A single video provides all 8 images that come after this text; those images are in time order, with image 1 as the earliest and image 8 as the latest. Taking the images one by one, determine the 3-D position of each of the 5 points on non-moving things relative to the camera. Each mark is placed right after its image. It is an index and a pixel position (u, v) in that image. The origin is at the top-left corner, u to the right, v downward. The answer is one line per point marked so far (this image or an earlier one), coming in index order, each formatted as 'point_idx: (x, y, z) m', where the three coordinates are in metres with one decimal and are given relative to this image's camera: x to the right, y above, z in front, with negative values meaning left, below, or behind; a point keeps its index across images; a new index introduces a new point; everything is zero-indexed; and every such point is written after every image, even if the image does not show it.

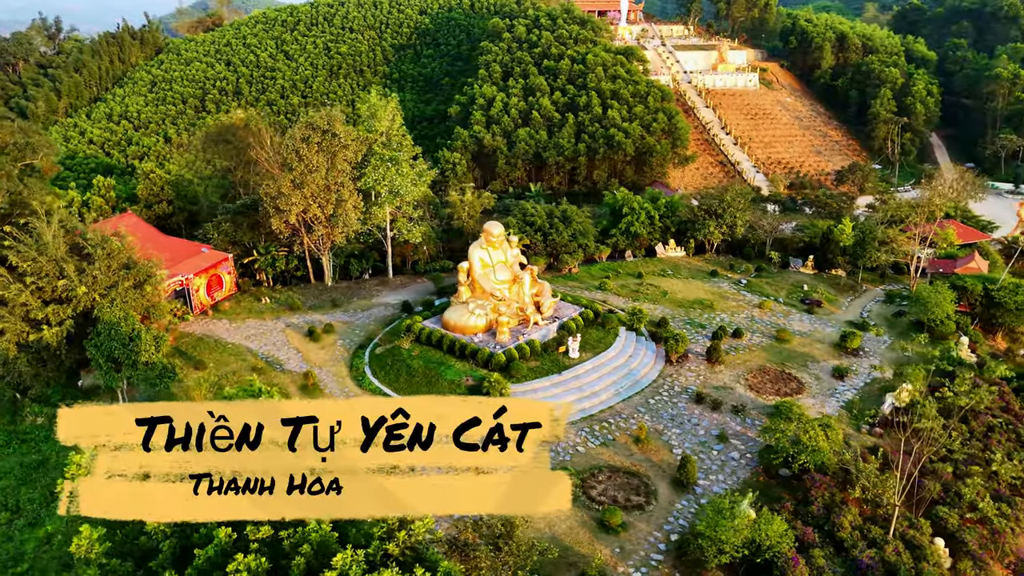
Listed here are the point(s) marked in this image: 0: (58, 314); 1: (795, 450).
0: (-10.6, -0.6, +17.2) m
1: (+6.2, -3.5, +16.1) m
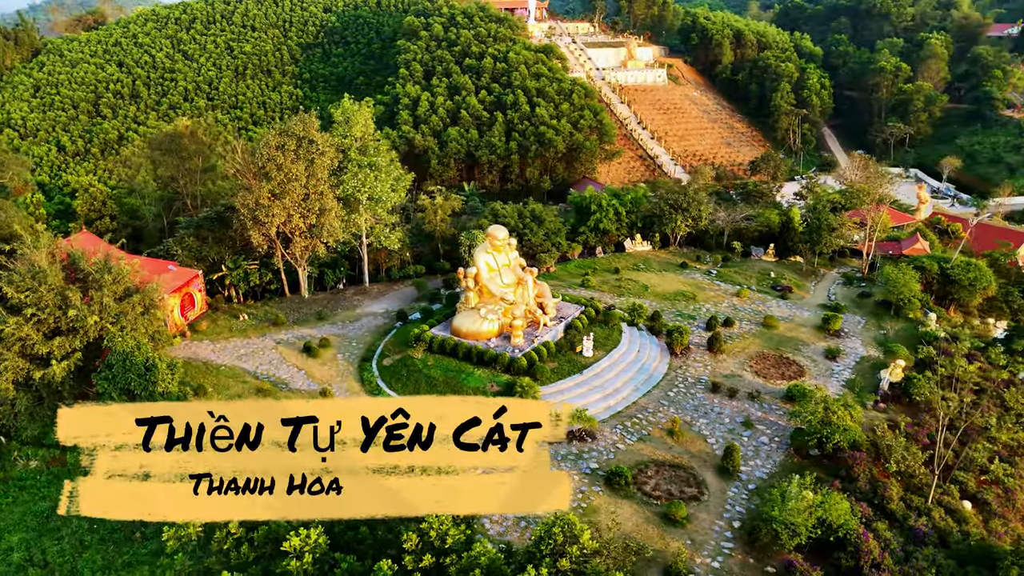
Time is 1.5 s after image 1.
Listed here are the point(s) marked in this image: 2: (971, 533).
0: (-9.6, -1.3, +15.8) m
1: (+7.3, -3.3, +17.0) m
2: (+9.1, -4.9, +14.8) m
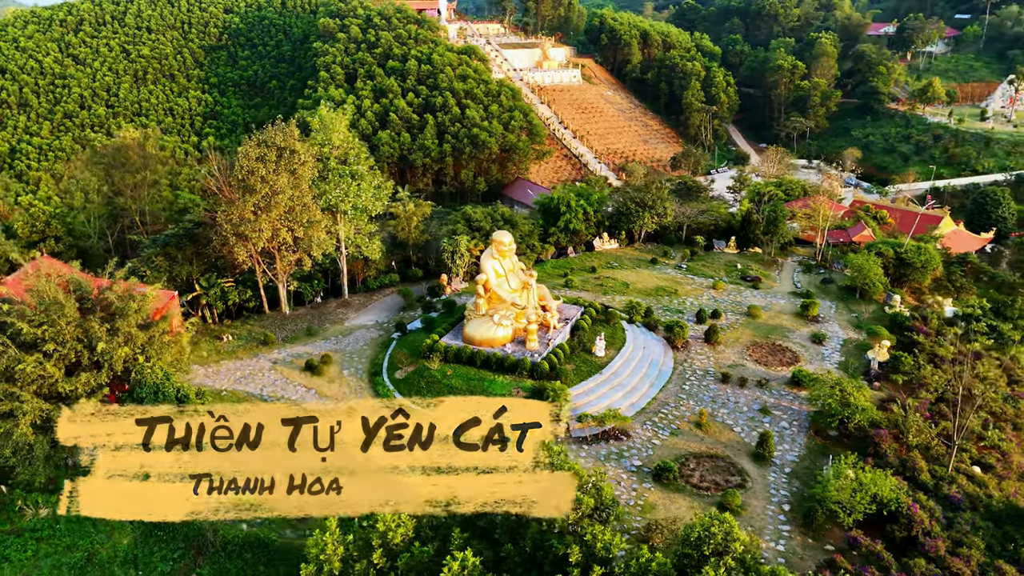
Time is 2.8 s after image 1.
0: (-8.4, -1.9, +14.6) m
1: (+8.3, -3.0, +18.1) m
2: (+10.5, -4.6, +16.1) m
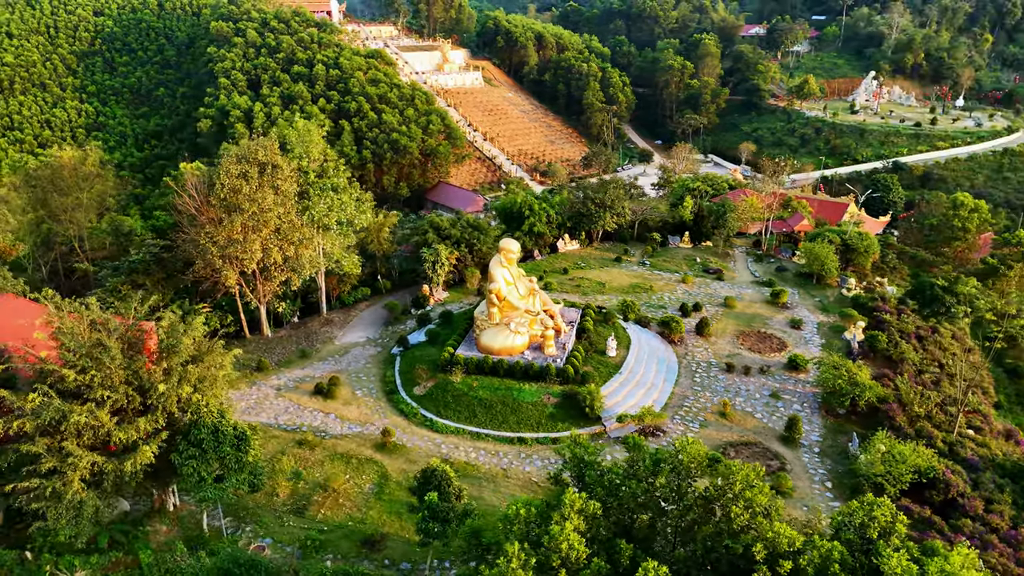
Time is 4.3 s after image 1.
0: (-6.7, -2.5, +13.3) m
1: (+9.2, -2.7, +19.5) m
2: (+11.8, -4.1, +17.9) m
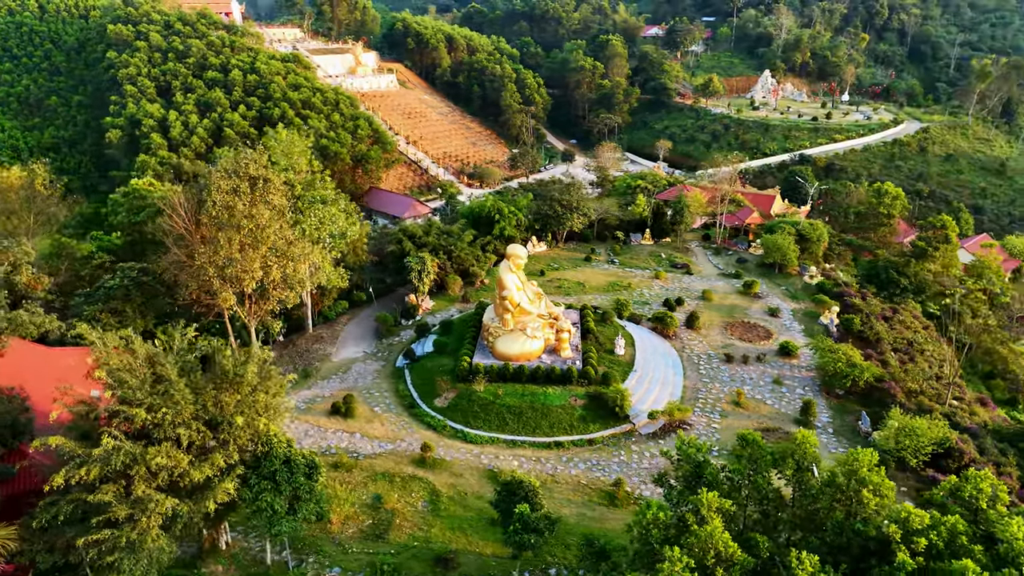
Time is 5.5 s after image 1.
0: (-5.1, -3.0, +12.5) m
1: (+9.8, -2.4, +20.8) m
2: (+12.7, -3.6, +19.6) m
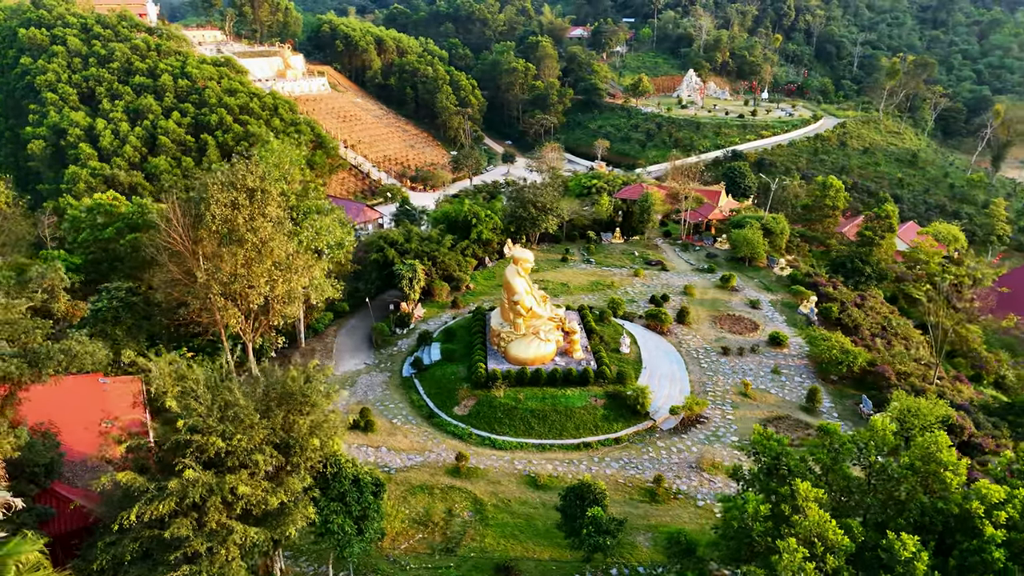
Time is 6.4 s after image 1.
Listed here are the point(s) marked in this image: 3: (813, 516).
0: (-3.7, -3.3, +12.1) m
1: (+10.2, -2.1, +21.9) m
2: (+13.2, -3.2, +21.1) m
3: (+4.3, -3.3, +10.6) m
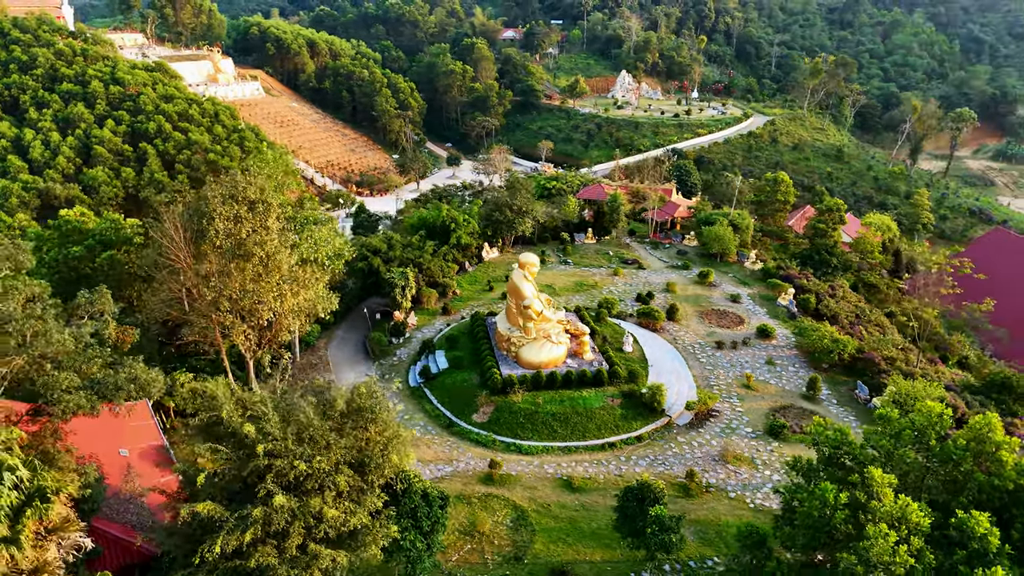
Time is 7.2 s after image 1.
0: (-2.4, -3.6, +11.8) m
1: (+10.4, -1.8, +23.0) m
2: (+13.5, -2.8, +22.4) m
3: (+5.8, -3.2, +11.1) m
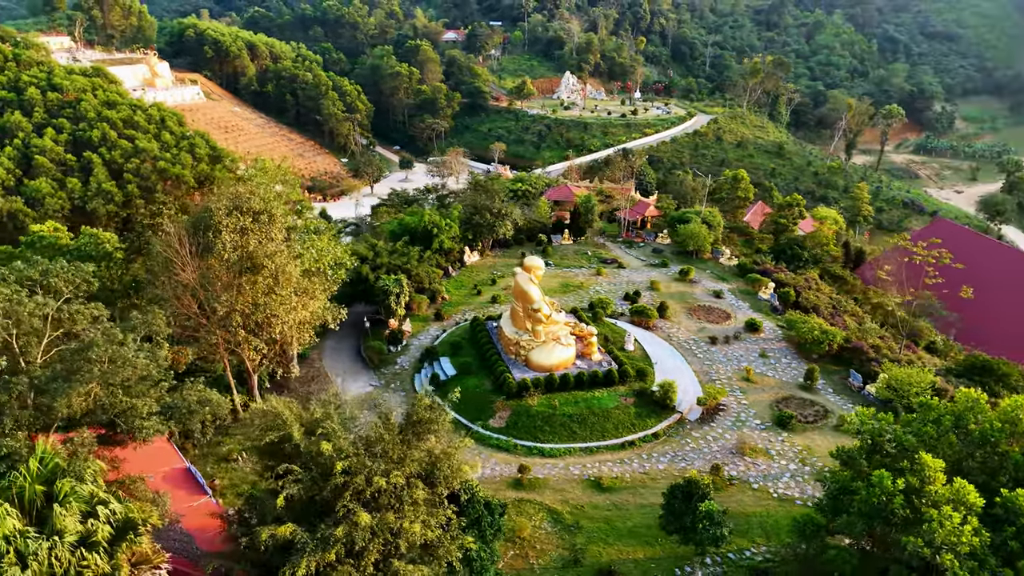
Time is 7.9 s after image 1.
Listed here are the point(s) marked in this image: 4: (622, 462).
0: (-1.2, -3.7, +11.7) m
1: (+10.5, -1.6, +23.9) m
2: (+13.7, -2.5, +23.6) m
3: (+6.9, -3.1, +11.7) m
4: (+2.8, -4.4, +18.6) m
